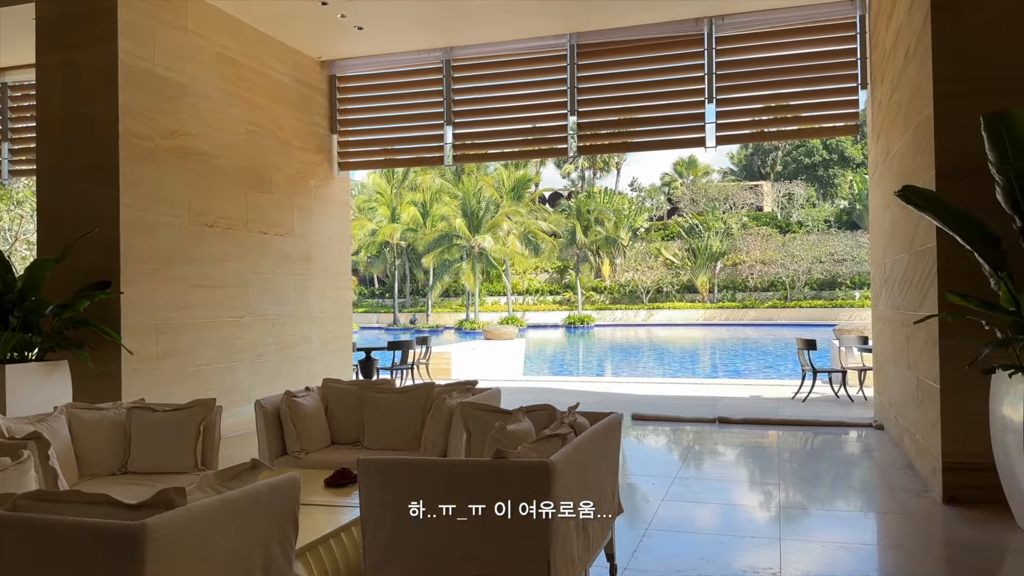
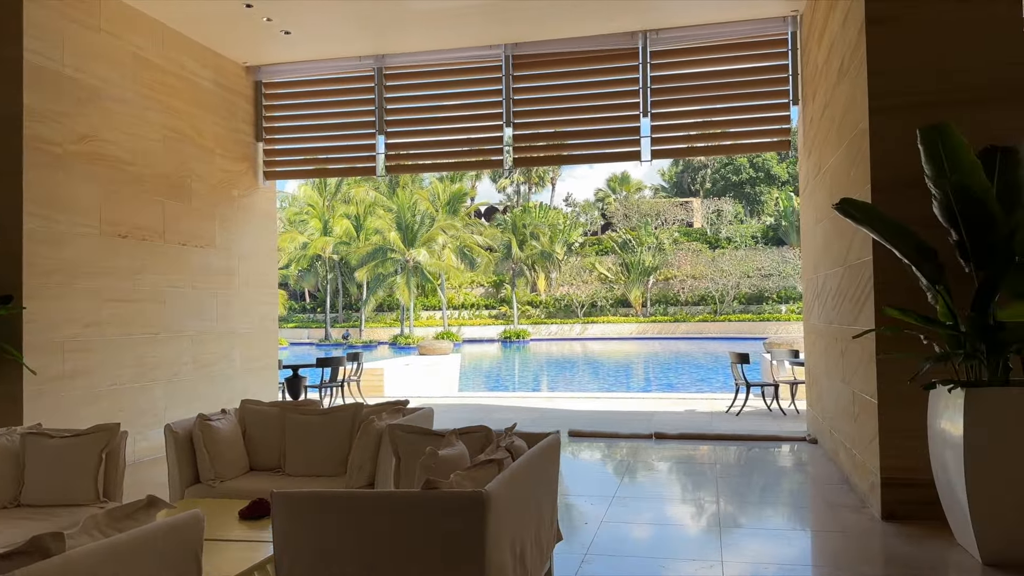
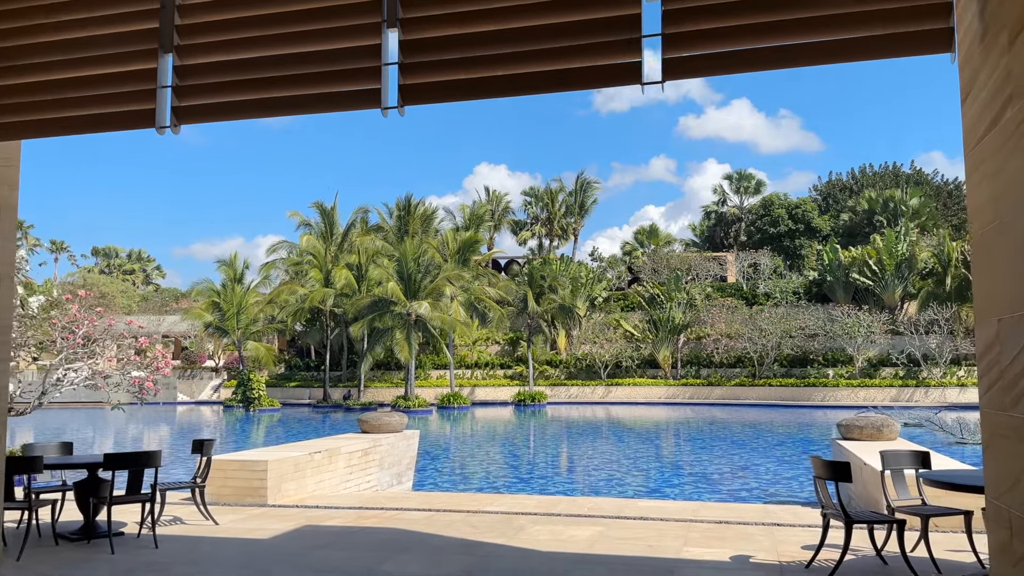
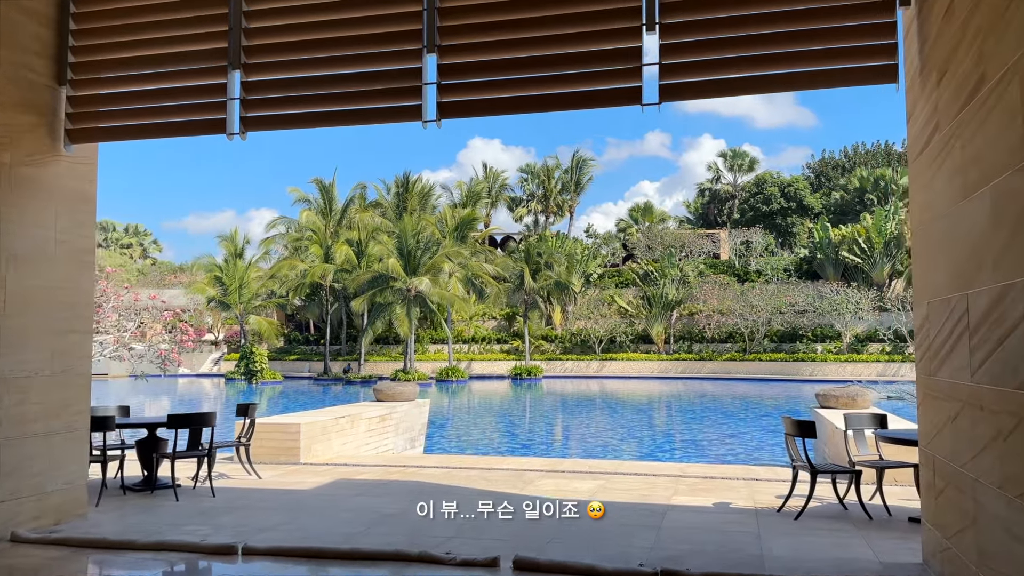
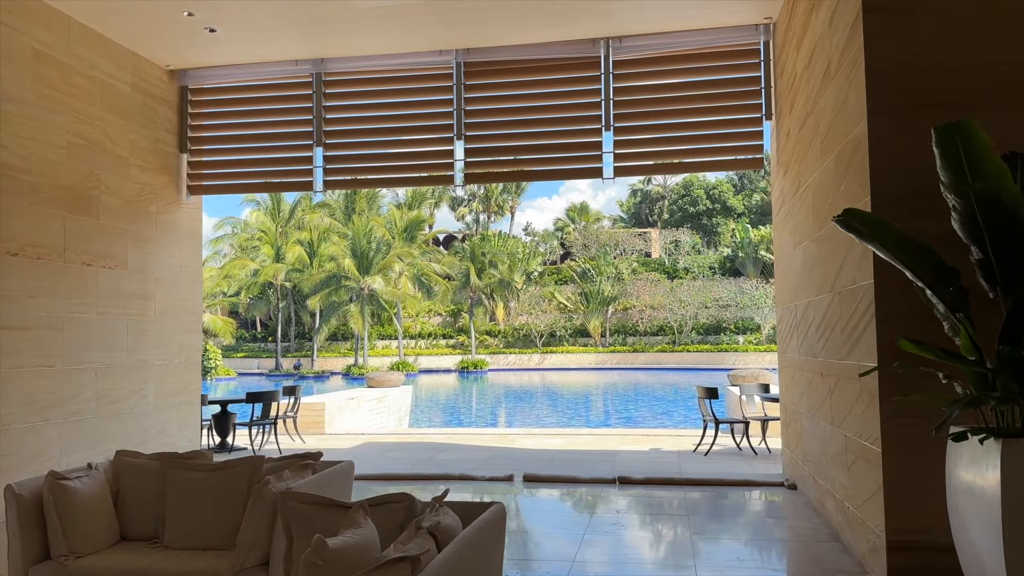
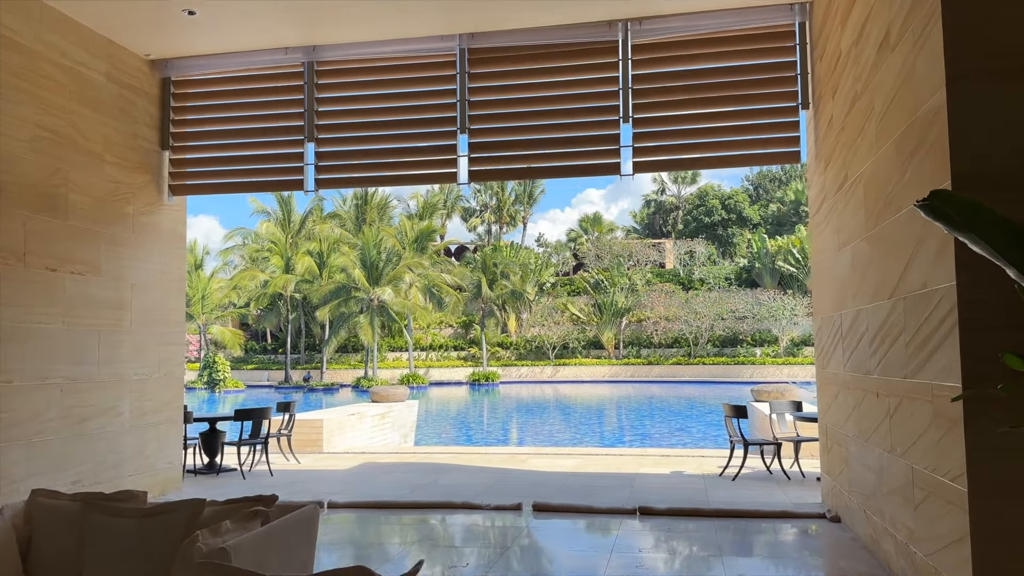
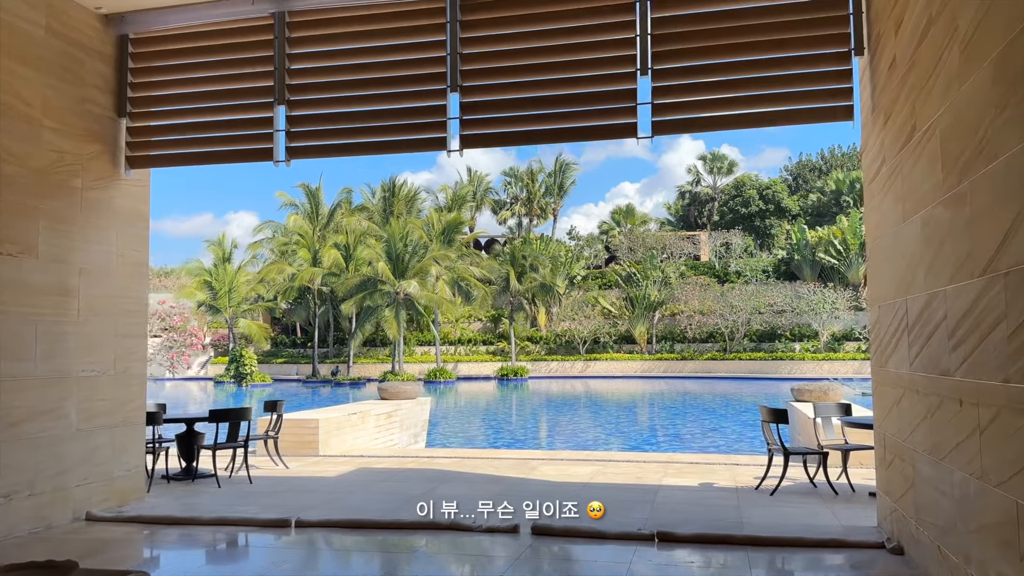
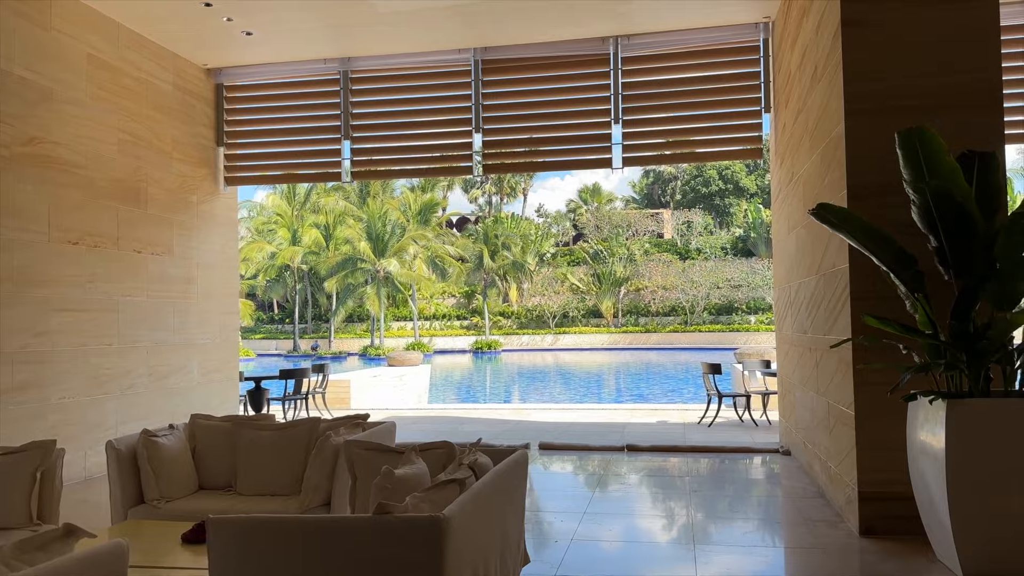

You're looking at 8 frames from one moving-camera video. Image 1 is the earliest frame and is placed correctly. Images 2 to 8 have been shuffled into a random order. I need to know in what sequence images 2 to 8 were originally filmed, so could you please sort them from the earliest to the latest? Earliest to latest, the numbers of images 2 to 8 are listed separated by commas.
2, 8, 5, 6, 7, 4, 3
